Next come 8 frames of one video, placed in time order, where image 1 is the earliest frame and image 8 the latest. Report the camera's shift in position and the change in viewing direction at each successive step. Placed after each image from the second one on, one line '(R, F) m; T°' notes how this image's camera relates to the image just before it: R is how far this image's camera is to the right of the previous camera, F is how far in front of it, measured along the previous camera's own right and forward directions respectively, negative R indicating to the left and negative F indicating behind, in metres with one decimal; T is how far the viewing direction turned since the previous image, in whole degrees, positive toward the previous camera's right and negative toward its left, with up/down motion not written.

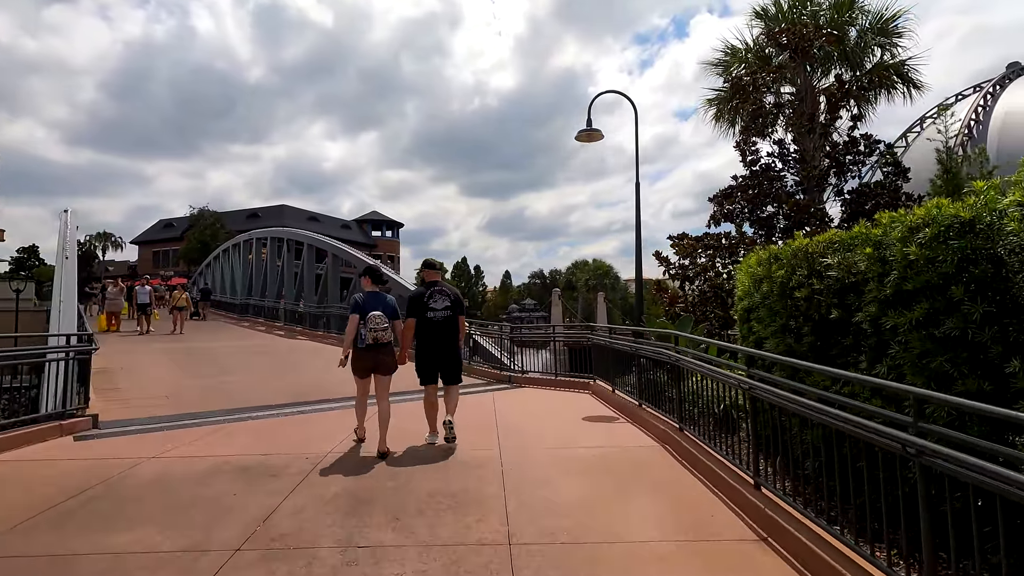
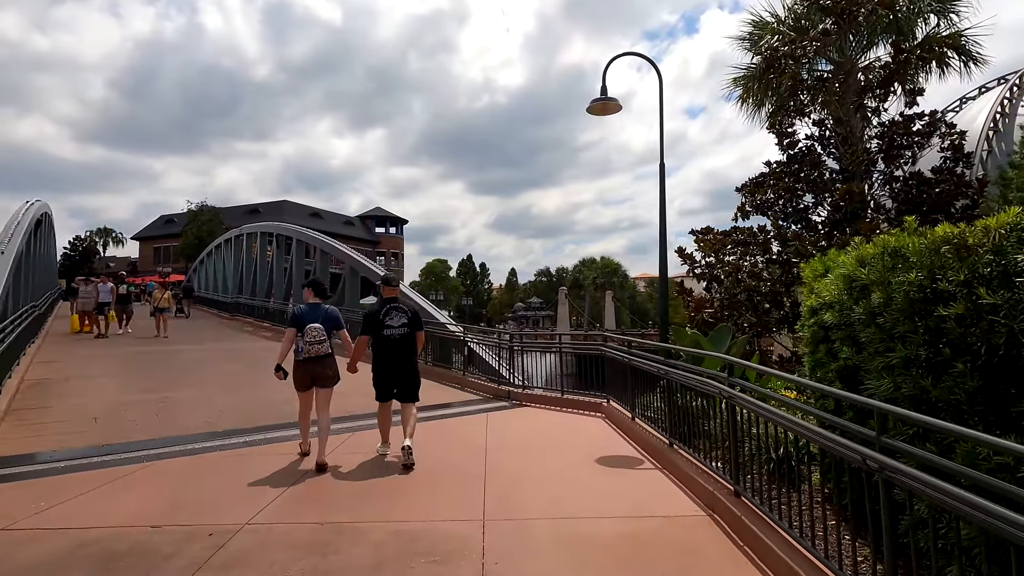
(+0.1, +1.4) m; -1°
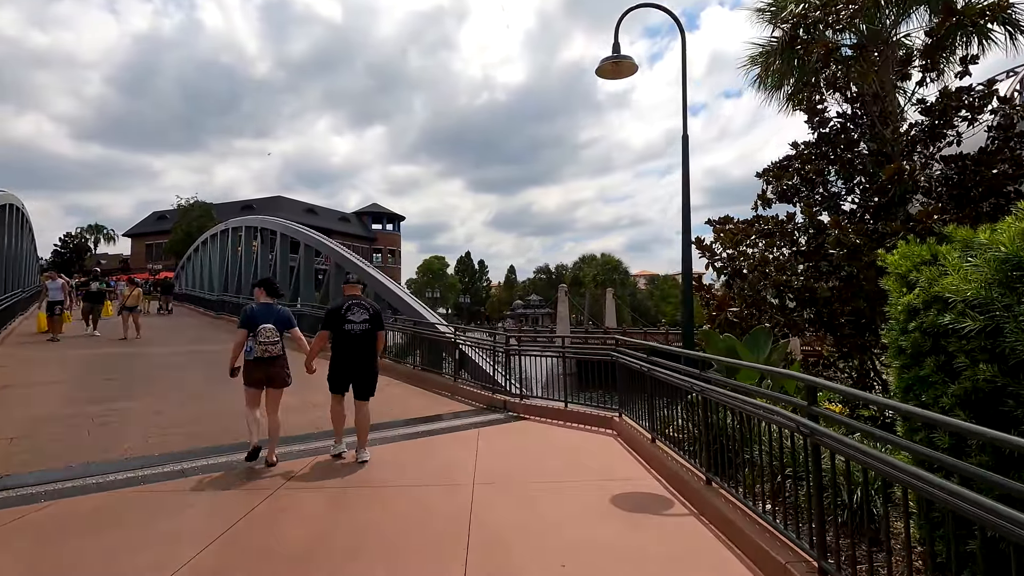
(0.0, +1.1) m; 0°
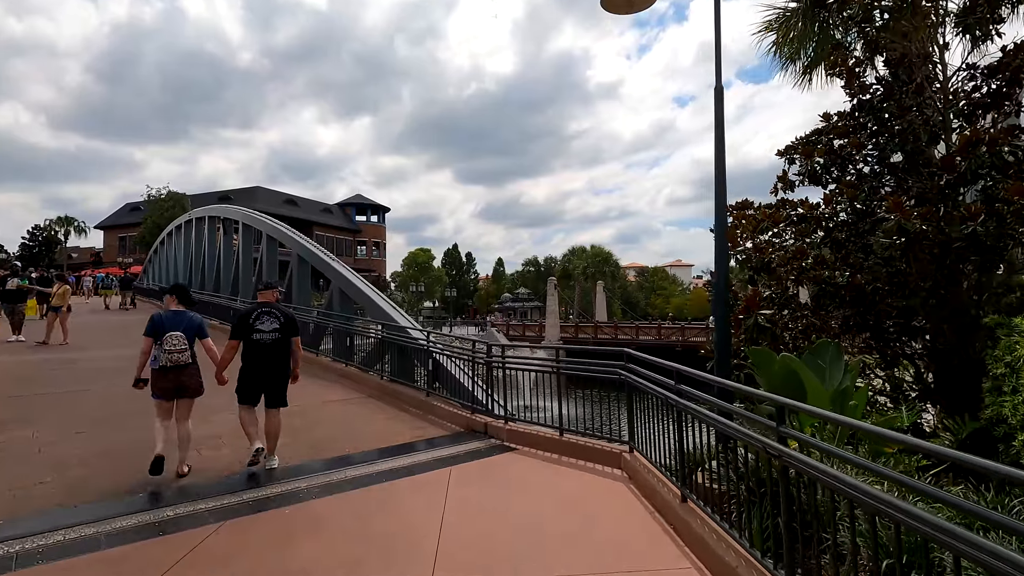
(+0.1, +1.4) m; +1°
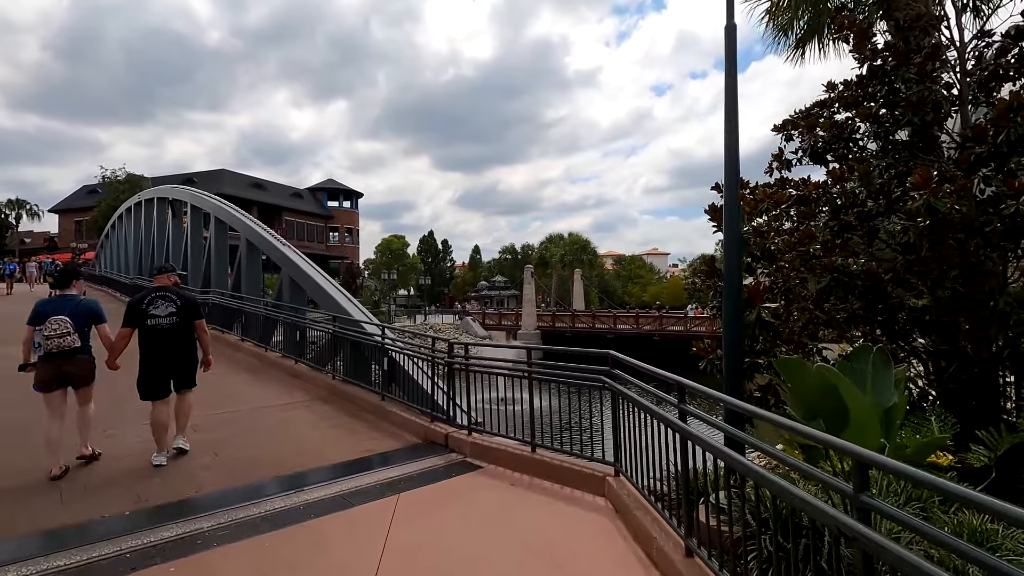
(+0.1, +0.9) m; +2°
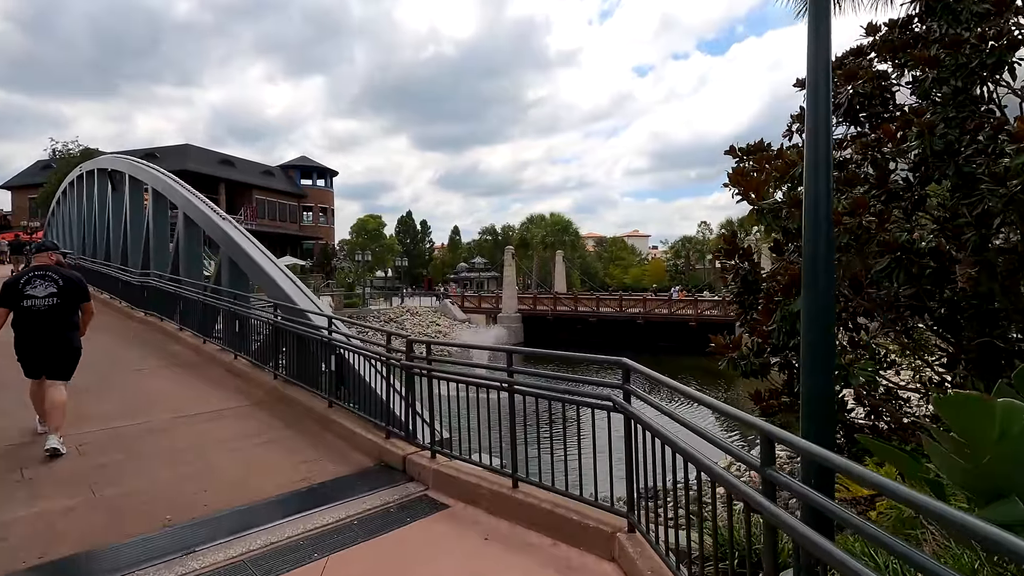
(0.0, +1.2) m; +2°
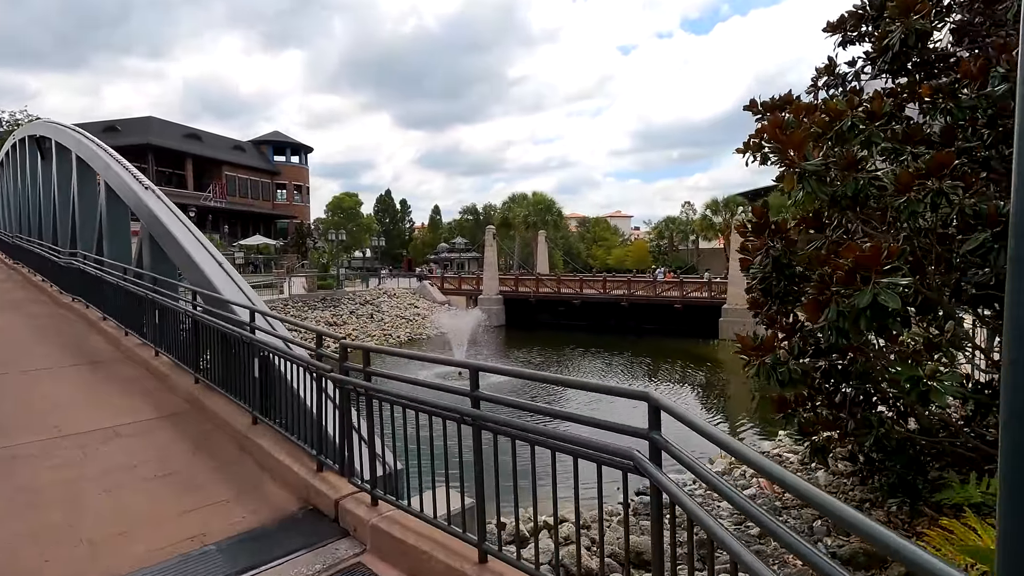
(+0.1, +1.1) m; +2°
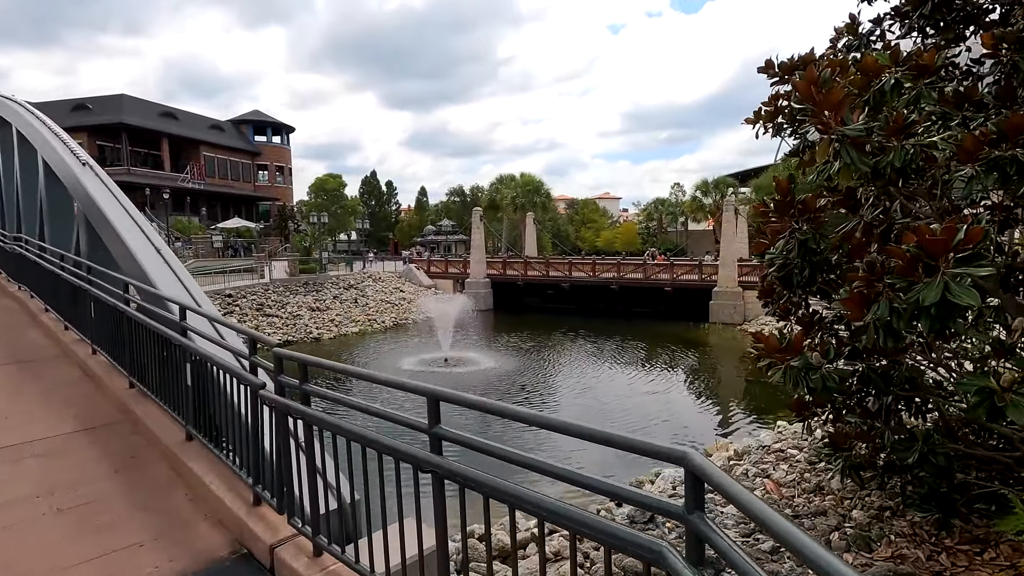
(+0.1, +0.7) m; +1°
